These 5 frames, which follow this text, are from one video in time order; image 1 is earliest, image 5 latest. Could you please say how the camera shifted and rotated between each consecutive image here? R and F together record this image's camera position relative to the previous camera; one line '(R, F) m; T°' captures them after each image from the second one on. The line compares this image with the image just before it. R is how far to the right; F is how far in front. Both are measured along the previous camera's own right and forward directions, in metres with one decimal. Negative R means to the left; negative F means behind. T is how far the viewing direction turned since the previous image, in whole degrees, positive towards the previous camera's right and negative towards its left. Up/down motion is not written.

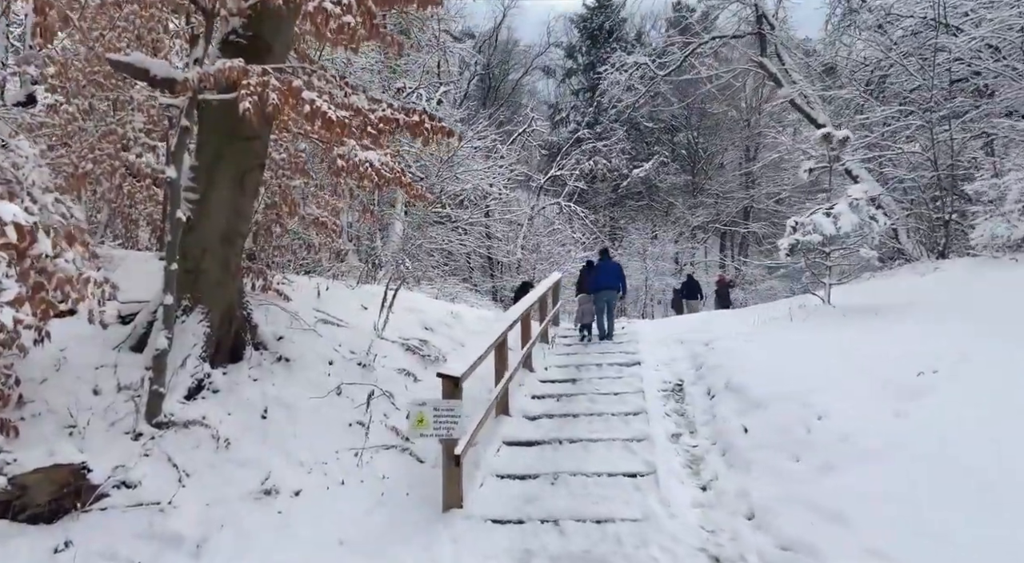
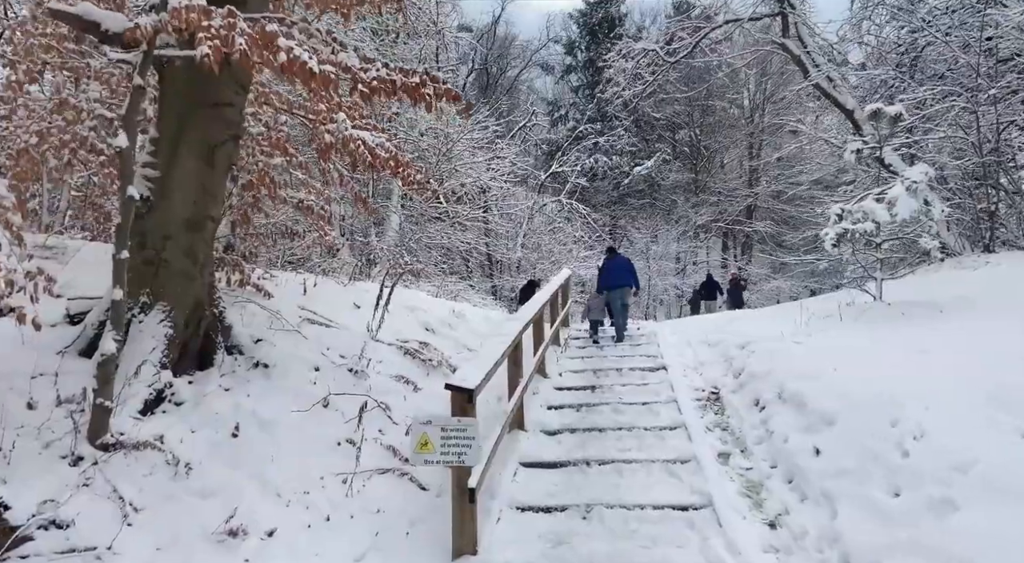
(-0.2, +0.9) m; 0°
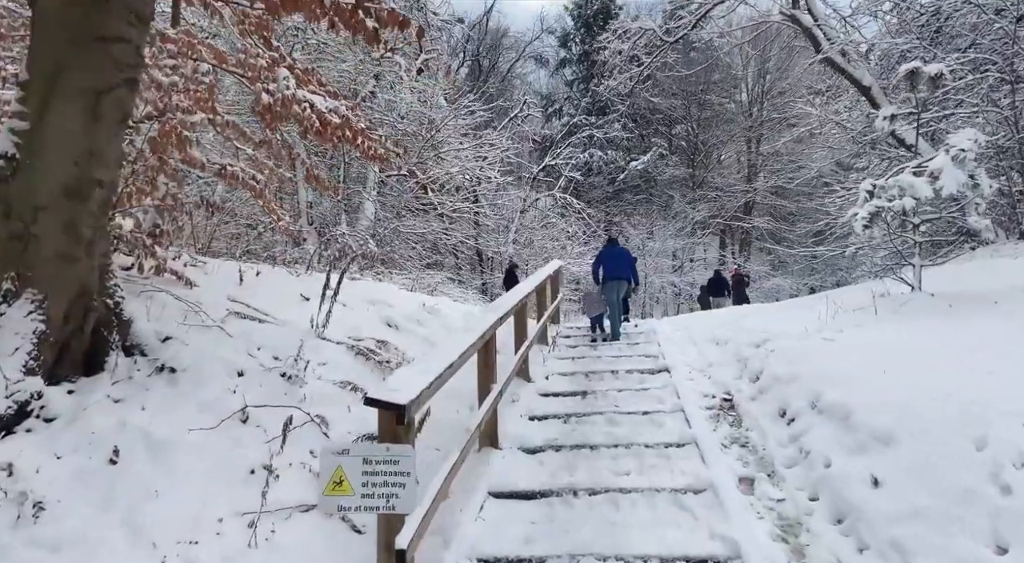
(+0.2, +1.1) m; 0°
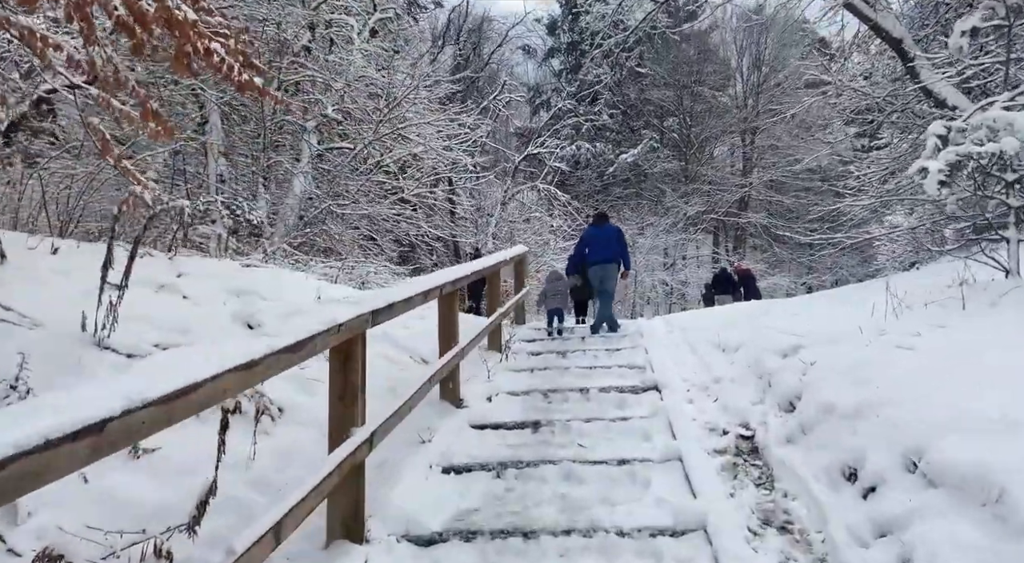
(+0.4, +2.0) m; +1°
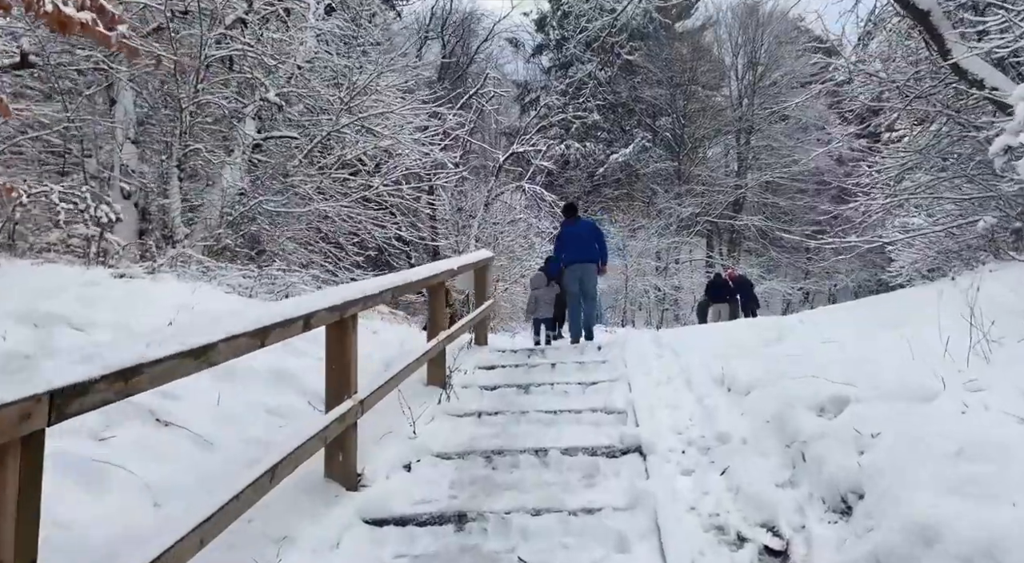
(+0.3, +1.4) m; +1°
